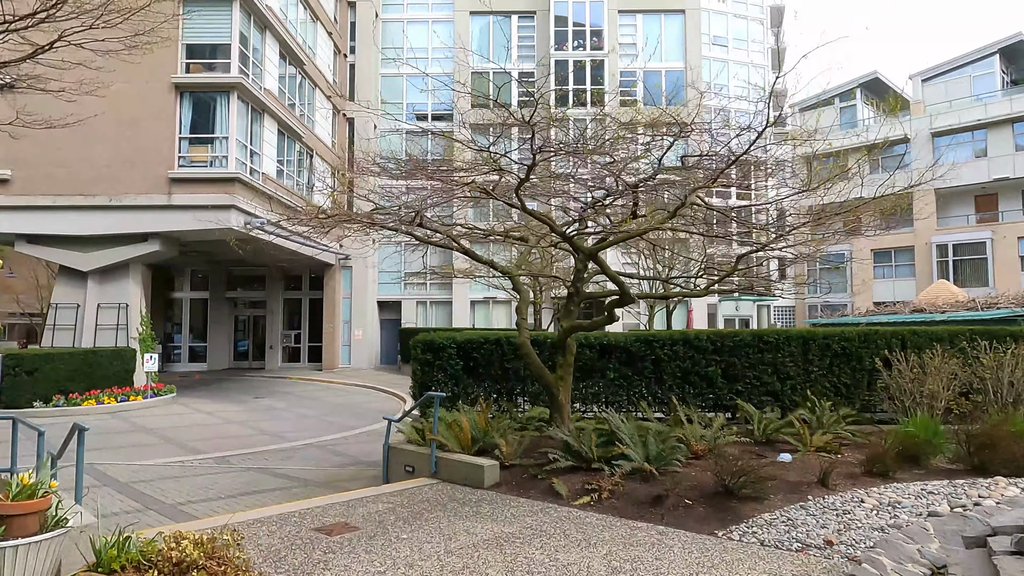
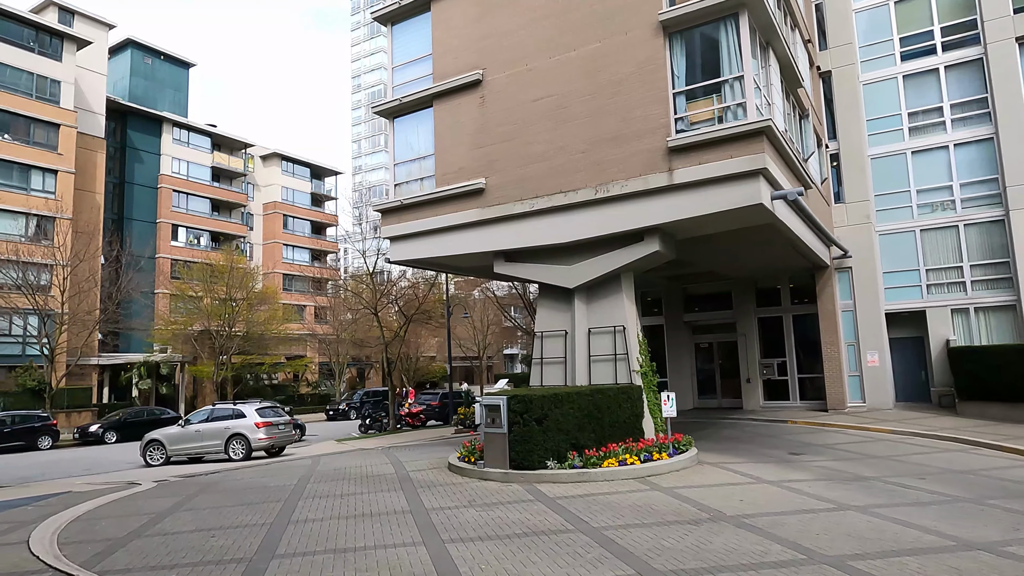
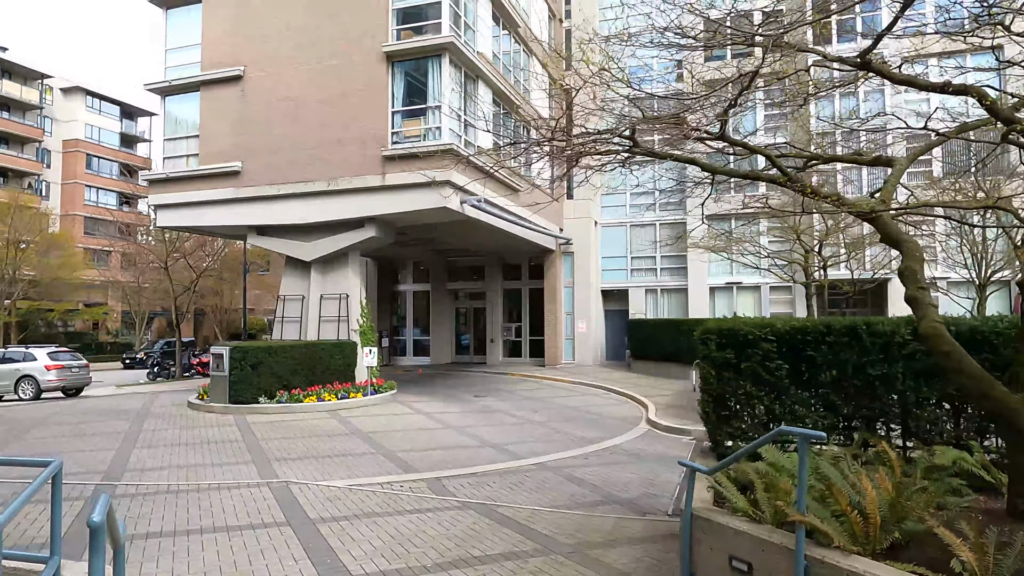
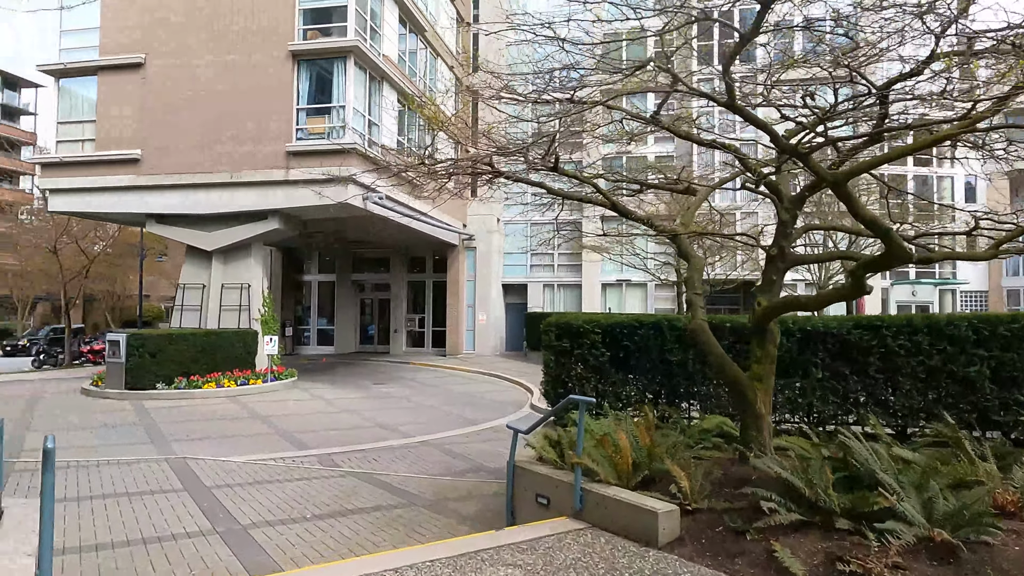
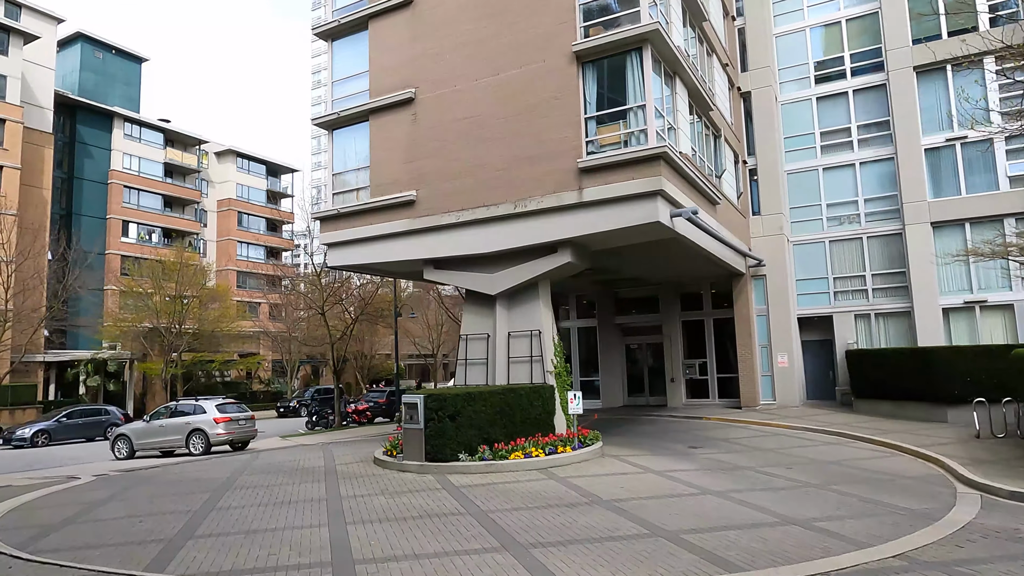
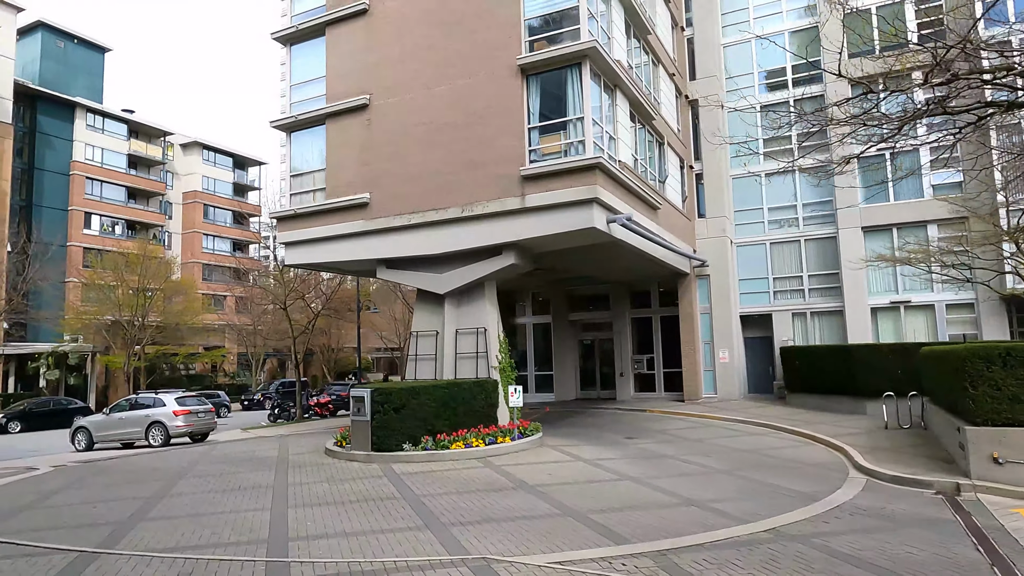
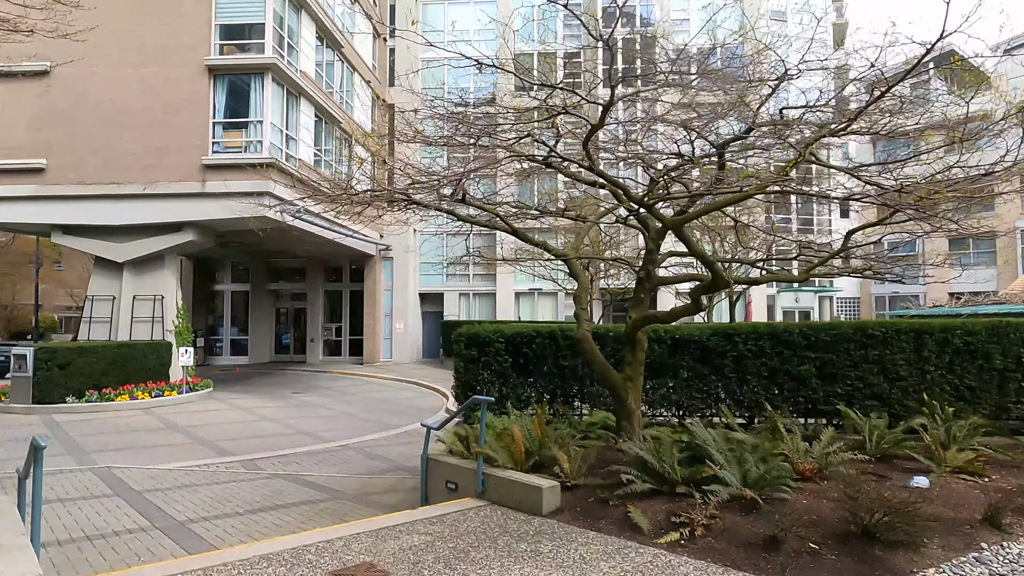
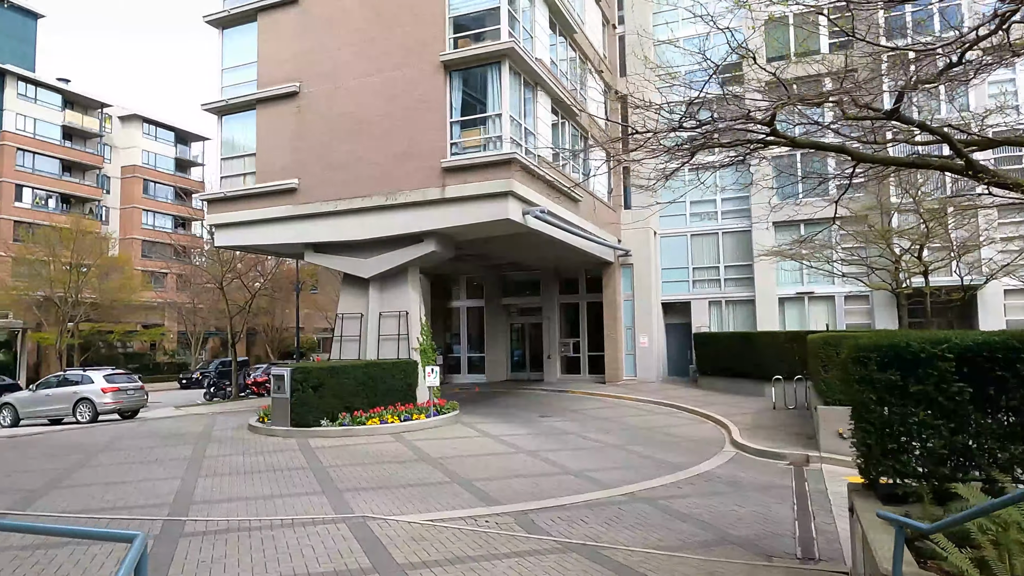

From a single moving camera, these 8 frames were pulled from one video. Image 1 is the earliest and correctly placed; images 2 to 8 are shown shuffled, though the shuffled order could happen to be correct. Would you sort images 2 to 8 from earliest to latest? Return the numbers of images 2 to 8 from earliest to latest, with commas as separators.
7, 4, 3, 8, 6, 5, 2
